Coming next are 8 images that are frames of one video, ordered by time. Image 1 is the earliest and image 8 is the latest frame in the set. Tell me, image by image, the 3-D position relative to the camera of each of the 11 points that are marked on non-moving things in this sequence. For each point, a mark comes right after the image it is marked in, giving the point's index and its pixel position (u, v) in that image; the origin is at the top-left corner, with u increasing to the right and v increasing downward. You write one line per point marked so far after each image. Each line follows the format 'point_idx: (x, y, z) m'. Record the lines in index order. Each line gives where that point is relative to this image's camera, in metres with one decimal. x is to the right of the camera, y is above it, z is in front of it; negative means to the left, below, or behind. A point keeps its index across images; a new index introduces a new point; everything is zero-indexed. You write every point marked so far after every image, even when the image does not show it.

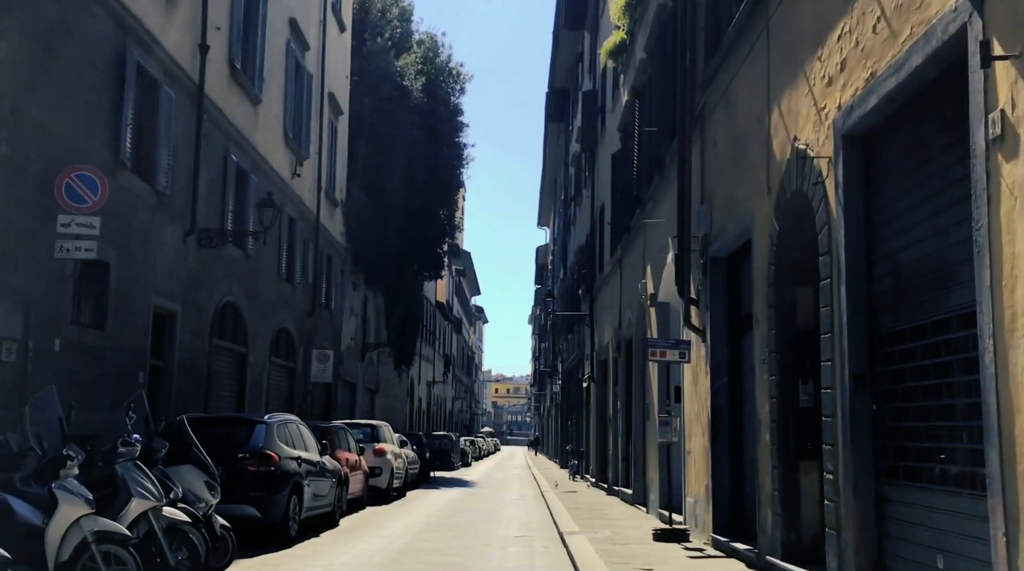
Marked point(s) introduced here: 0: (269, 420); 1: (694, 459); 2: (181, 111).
0: (-3.0, -1.7, +13.0) m
1: (+2.3, -2.1, +13.0) m
2: (-5.7, +3.0, +18.1) m
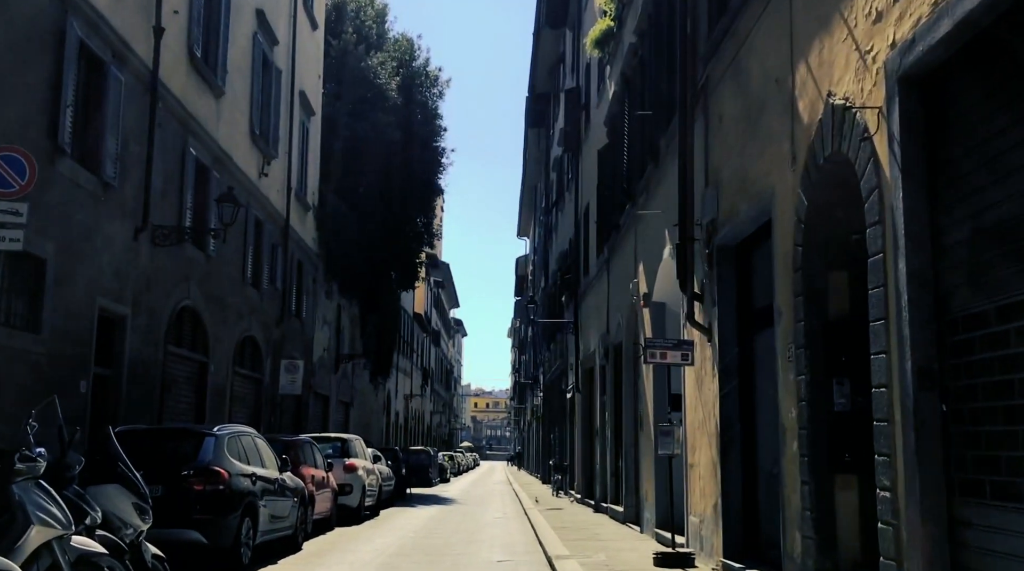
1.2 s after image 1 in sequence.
0: (-3.2, -1.6, +11.5) m
1: (+2.1, -2.1, +11.6) m
2: (-6.0, +3.0, +16.6) m
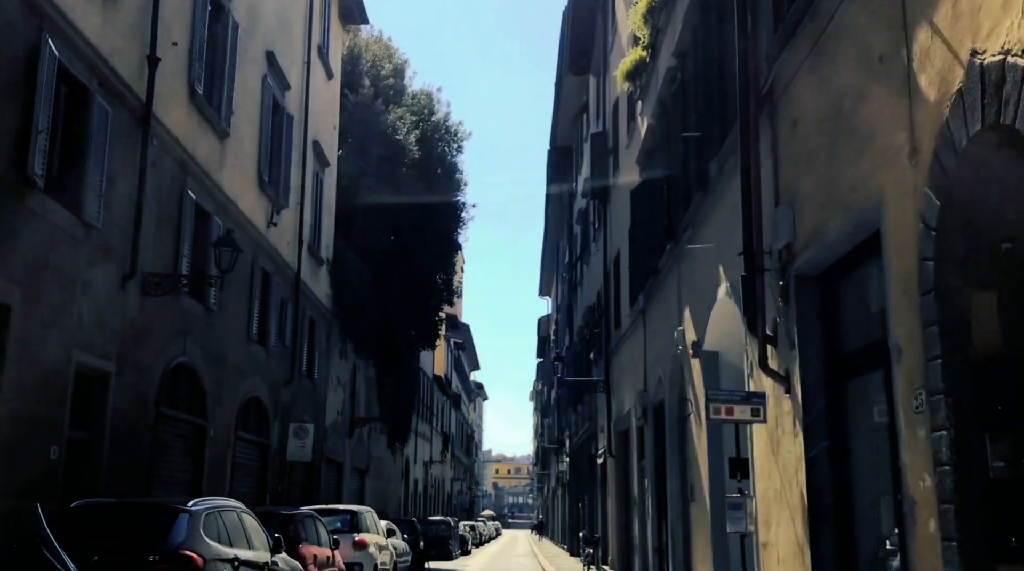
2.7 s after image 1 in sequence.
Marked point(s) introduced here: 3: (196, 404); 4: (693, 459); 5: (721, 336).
0: (-2.9, -2.0, +9.6) m
1: (+2.4, -2.4, +9.6) m
2: (-5.6, +2.2, +15.0) m
3: (-5.7, -2.1, +19.0) m
4: (+2.4, -2.3, +14.2) m
5: (+2.6, -0.6, +13.0) m
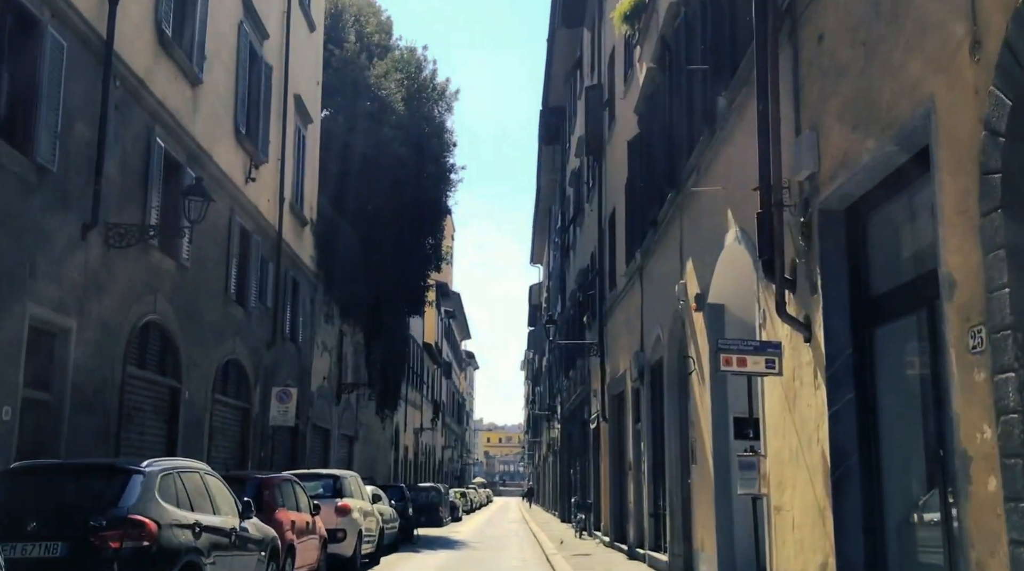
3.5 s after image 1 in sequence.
0: (-3.0, -1.5, +8.7) m
1: (+2.3, -1.9, +8.7) m
2: (-5.7, +2.9, +14.0) m
3: (-5.9, -1.4, +18.0) m
4: (+2.3, -1.7, +13.3) m
5: (+2.5, 0.0, +12.1) m
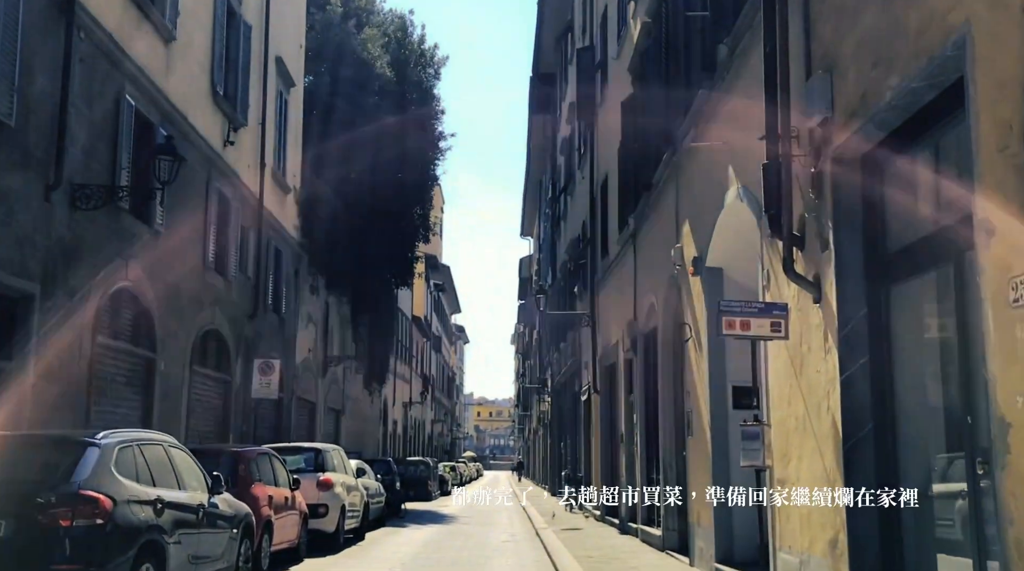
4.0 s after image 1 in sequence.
0: (-3.1, -1.2, +8.0) m
1: (+2.2, -1.6, +8.1) m
2: (-5.9, +3.3, +13.2) m
3: (-6.1, -0.8, +17.3) m
4: (+2.2, -1.2, +12.7) m
5: (+2.3, +0.4, +11.4) m
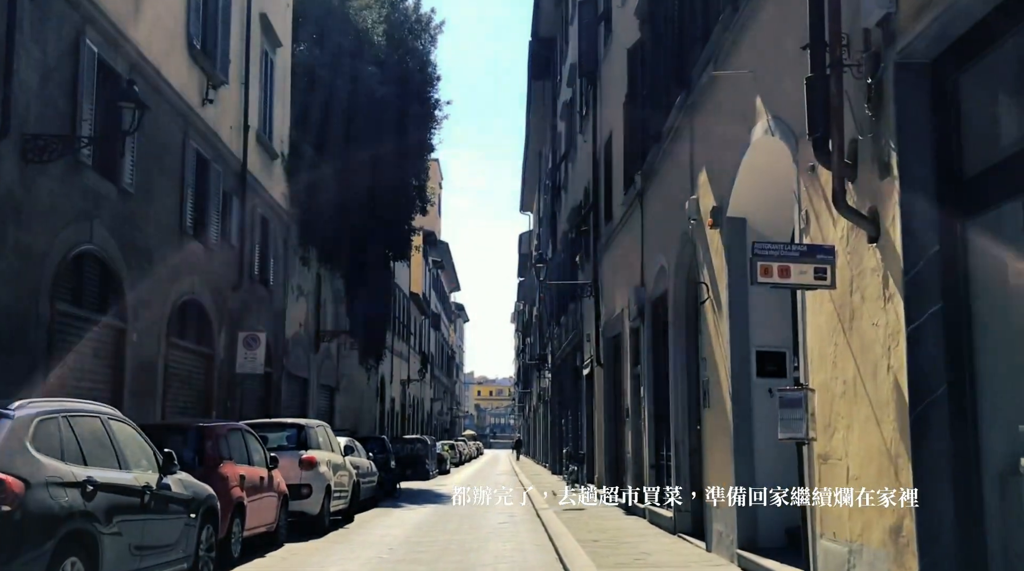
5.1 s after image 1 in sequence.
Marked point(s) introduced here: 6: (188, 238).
0: (-3.1, -0.8, +6.7) m
1: (+2.2, -1.2, +6.8) m
2: (-5.9, +3.8, +11.8) m
3: (-6.1, -0.3, +16.1) m
4: (+2.1, -0.8, +11.4) m
5: (+2.3, +0.9, +10.1) m
6: (-6.1, +0.9, +19.8) m
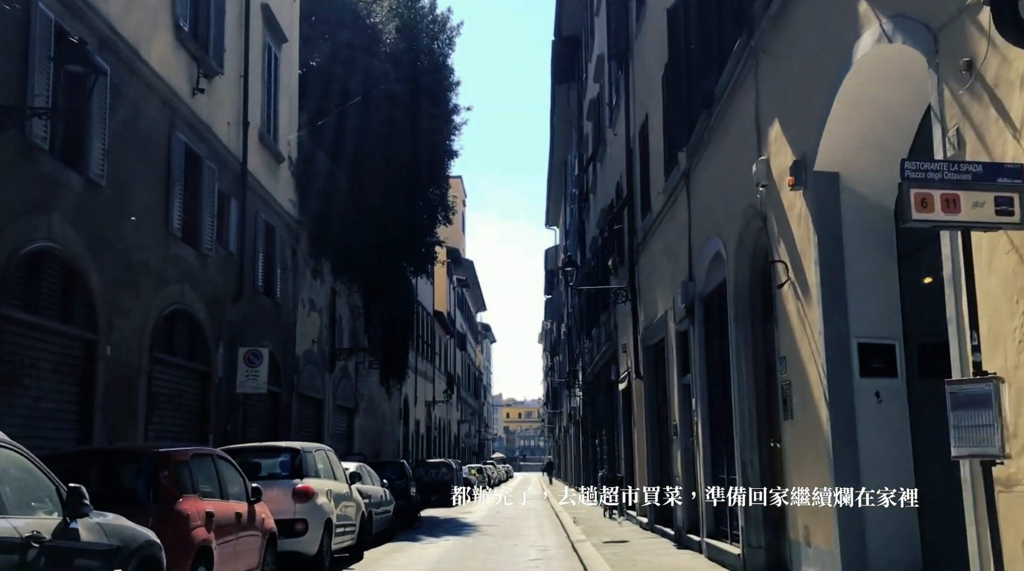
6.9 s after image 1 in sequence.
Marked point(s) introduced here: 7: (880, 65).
0: (-3.0, -0.6, +4.5) m
1: (+2.3, -0.9, +4.5) m
2: (-5.7, +3.8, +9.8) m
3: (-5.8, -0.3, +13.9) m
4: (+2.4, -0.6, +9.1) m
5: (+2.5, +1.1, +7.8) m
6: (-5.6, +0.7, +17.7) m
7: (+2.4, +1.4, +7.1) m
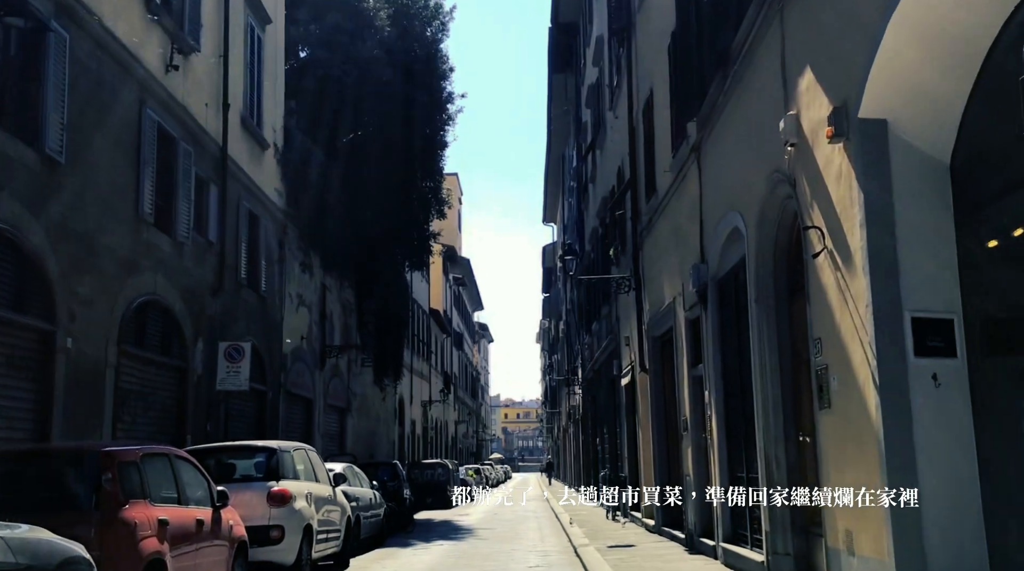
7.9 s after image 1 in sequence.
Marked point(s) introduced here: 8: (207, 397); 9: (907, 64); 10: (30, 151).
0: (-3.0, -0.4, +3.3) m
1: (+2.3, -0.7, +3.3) m
2: (-5.8, +4.0, +8.6) m
3: (-5.8, -0.2, +12.7) m
4: (+2.3, -0.4, +7.9) m
5: (+2.4, +1.3, +6.6) m
6: (-5.7, +0.9, +16.5) m
7: (+2.4, +1.6, +6.0) m
8: (-5.6, -2.1, +19.3) m
9: (+2.5, +1.3, +6.8) m
10: (-5.7, +1.6, +12.4) m
